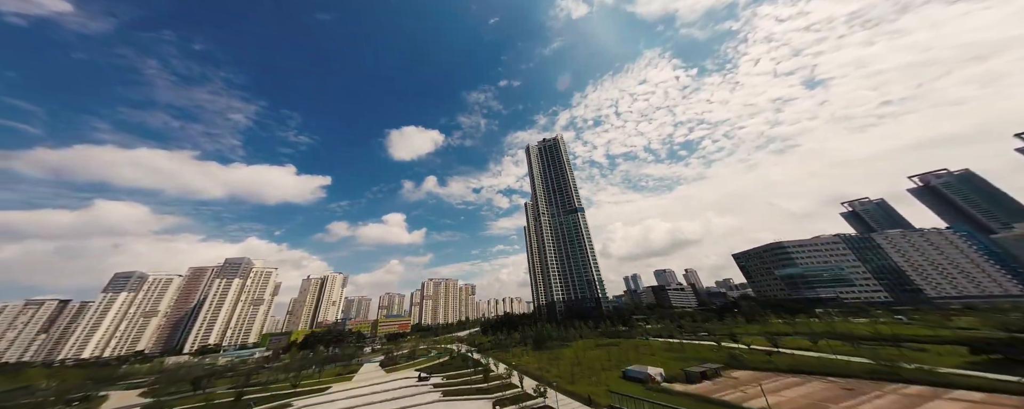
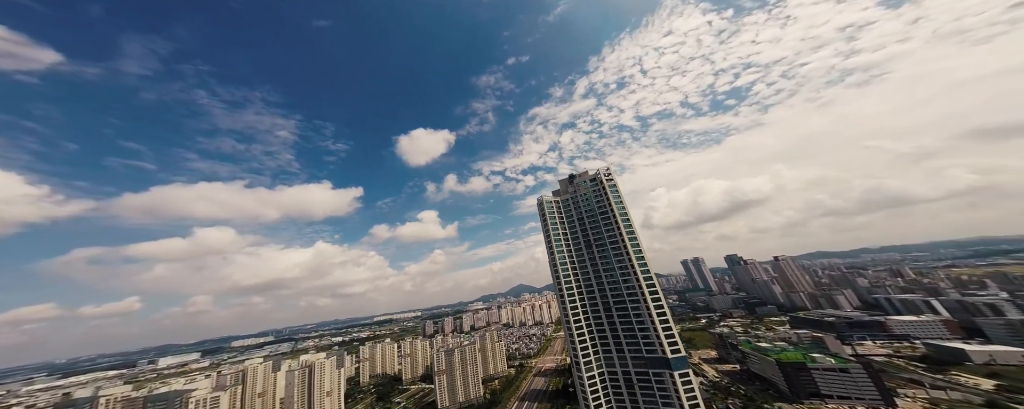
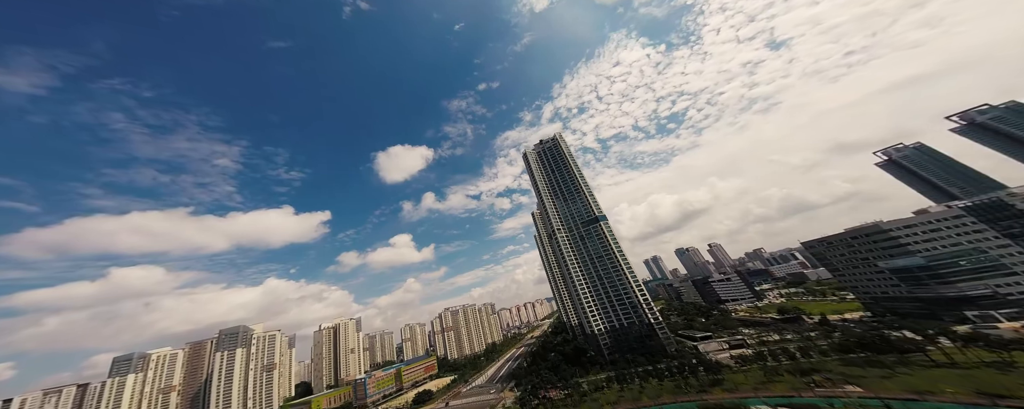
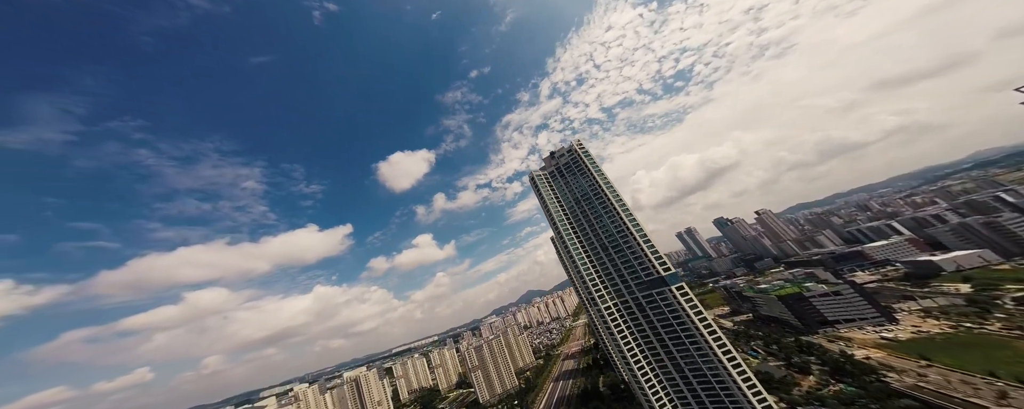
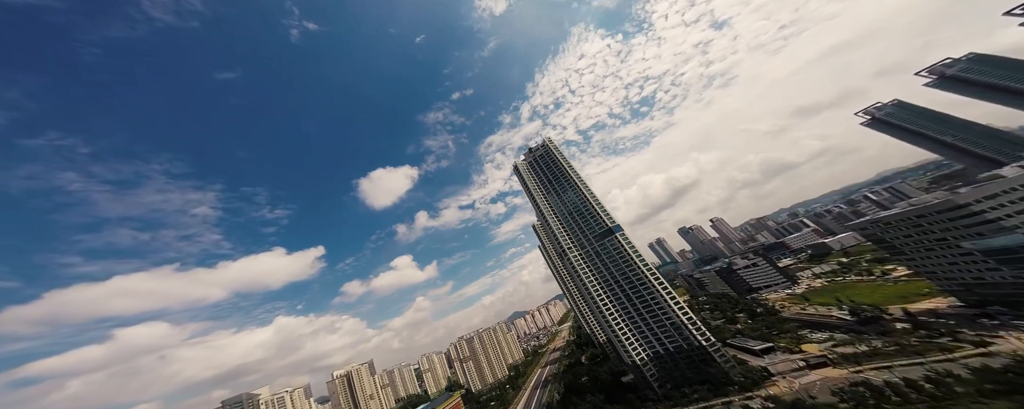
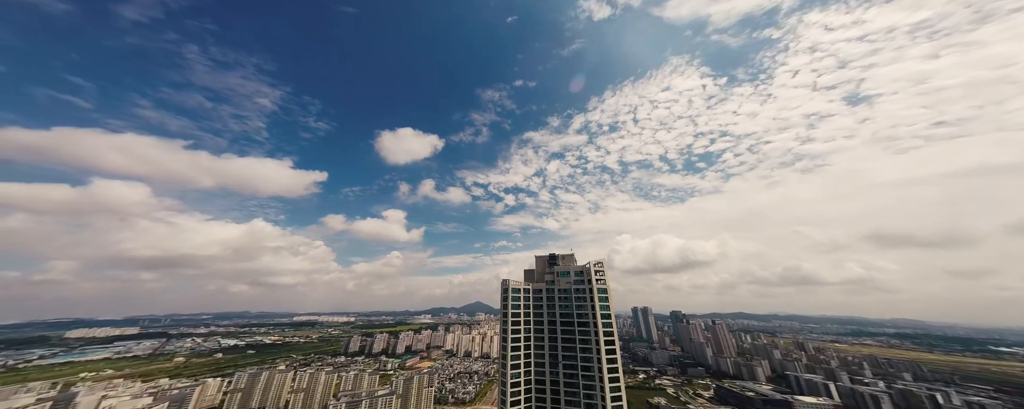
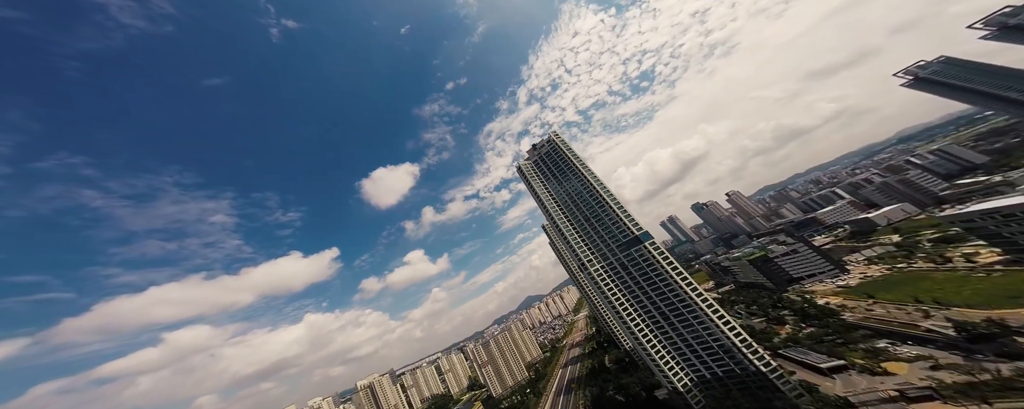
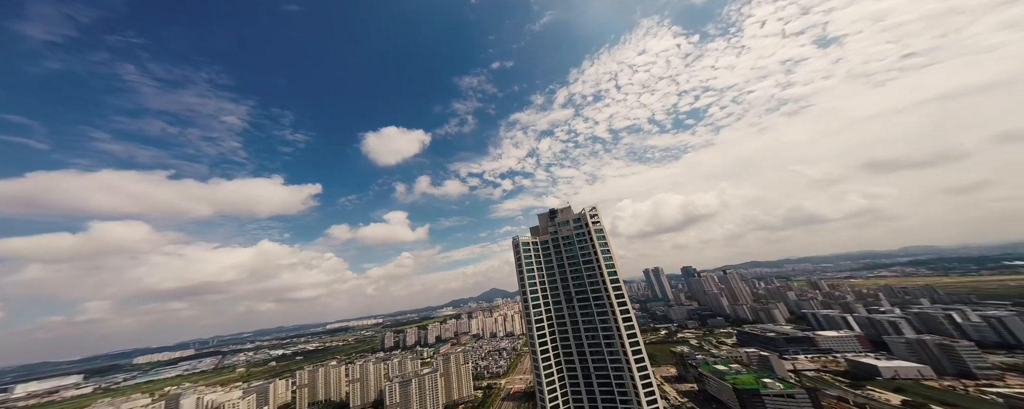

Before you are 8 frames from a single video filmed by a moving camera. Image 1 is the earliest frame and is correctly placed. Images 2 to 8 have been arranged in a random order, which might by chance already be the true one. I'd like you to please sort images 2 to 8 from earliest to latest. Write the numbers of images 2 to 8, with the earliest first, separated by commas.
3, 5, 7, 4, 2, 8, 6
